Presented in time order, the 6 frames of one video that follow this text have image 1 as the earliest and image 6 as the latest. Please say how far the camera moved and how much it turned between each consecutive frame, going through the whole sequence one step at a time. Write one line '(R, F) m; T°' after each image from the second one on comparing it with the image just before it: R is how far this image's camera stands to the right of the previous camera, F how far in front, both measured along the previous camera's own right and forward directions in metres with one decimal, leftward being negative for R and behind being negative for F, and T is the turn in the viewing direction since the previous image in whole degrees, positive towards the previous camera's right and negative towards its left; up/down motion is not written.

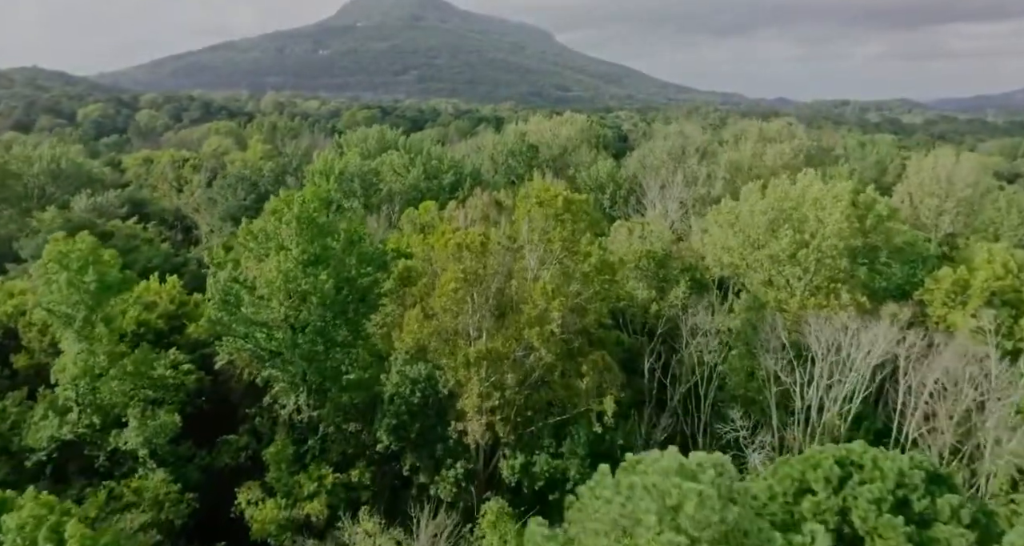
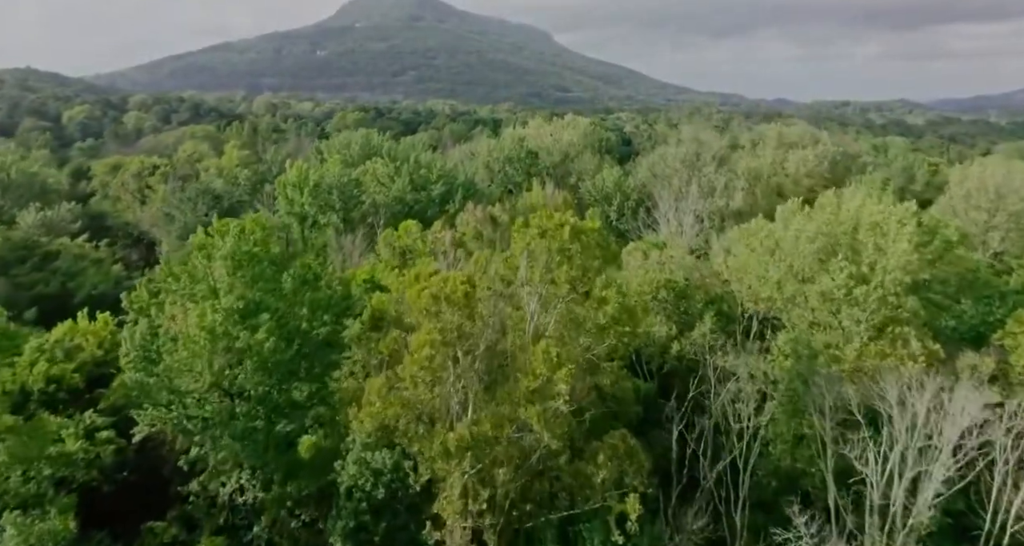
(+0.2, +5.5) m; 0°
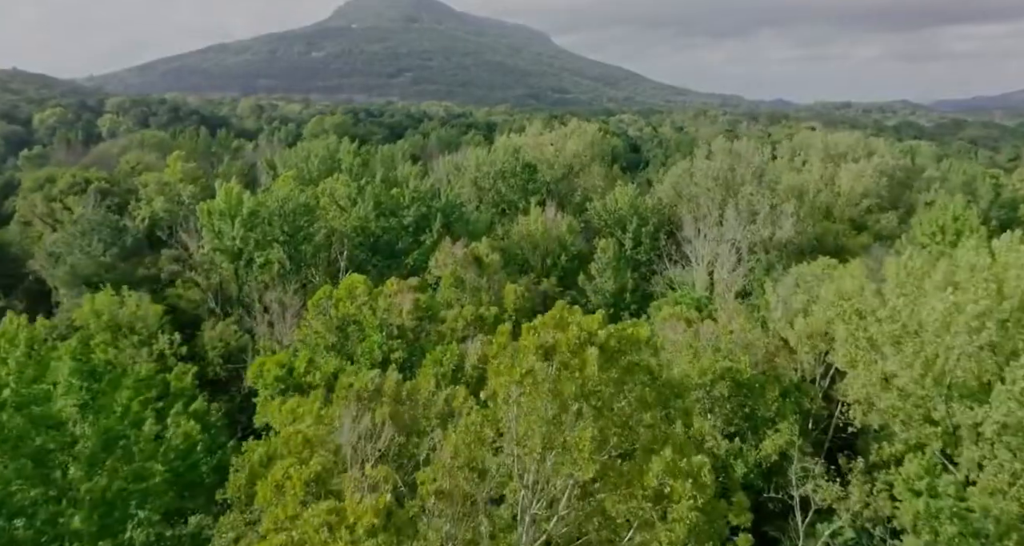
(+0.3, +9.9) m; 0°
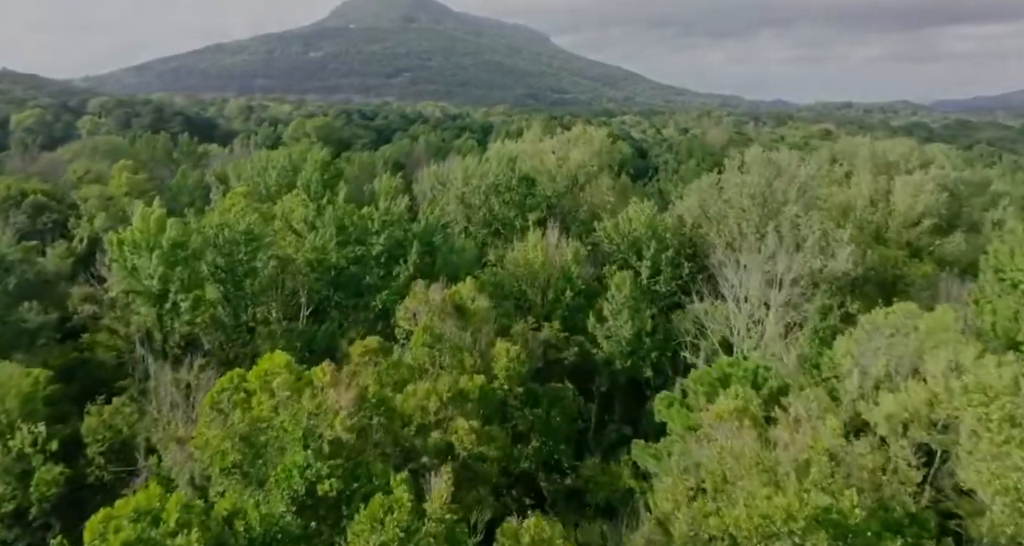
(+0.3, +7.2) m; 0°
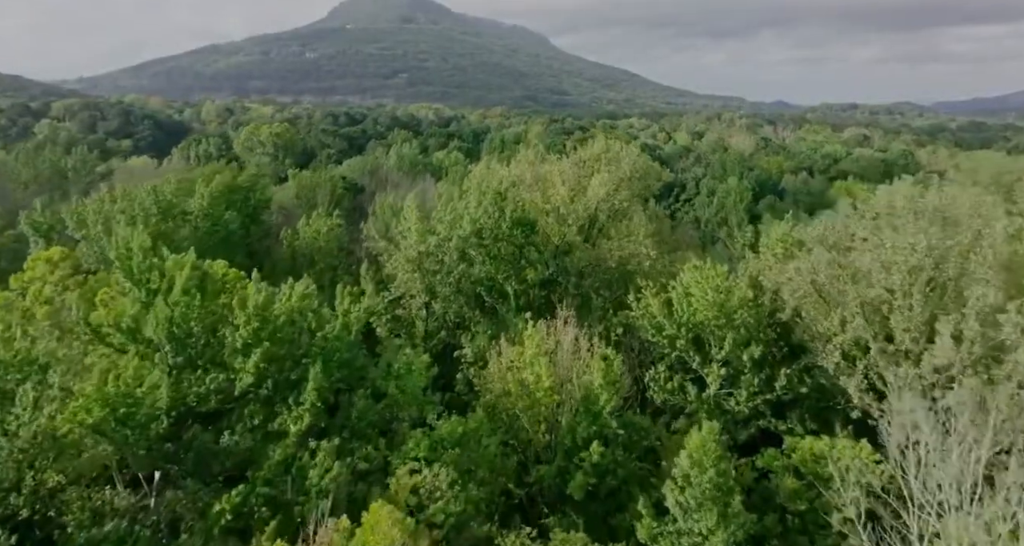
(+0.4, +14.3) m; 0°
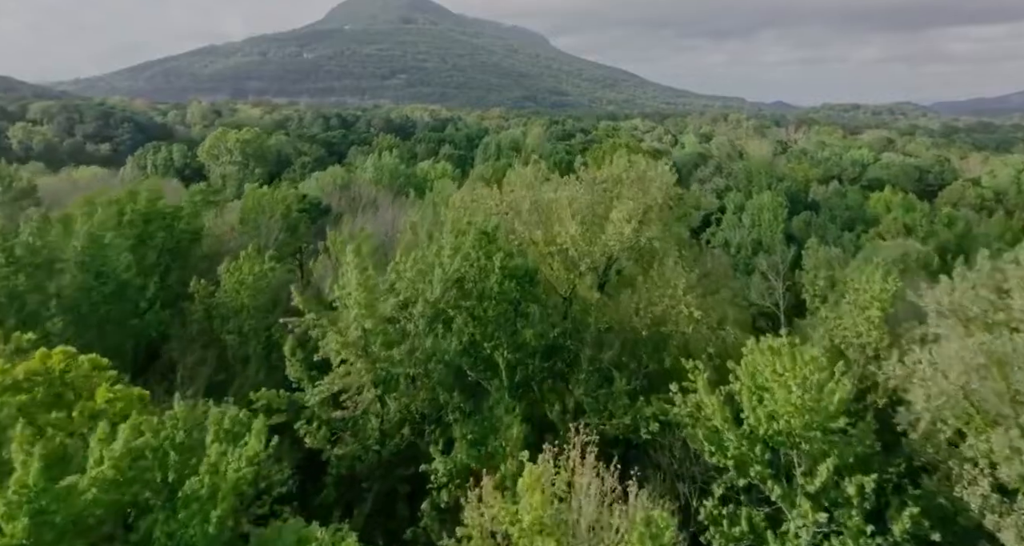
(+0.2, +7.6) m; 0°
